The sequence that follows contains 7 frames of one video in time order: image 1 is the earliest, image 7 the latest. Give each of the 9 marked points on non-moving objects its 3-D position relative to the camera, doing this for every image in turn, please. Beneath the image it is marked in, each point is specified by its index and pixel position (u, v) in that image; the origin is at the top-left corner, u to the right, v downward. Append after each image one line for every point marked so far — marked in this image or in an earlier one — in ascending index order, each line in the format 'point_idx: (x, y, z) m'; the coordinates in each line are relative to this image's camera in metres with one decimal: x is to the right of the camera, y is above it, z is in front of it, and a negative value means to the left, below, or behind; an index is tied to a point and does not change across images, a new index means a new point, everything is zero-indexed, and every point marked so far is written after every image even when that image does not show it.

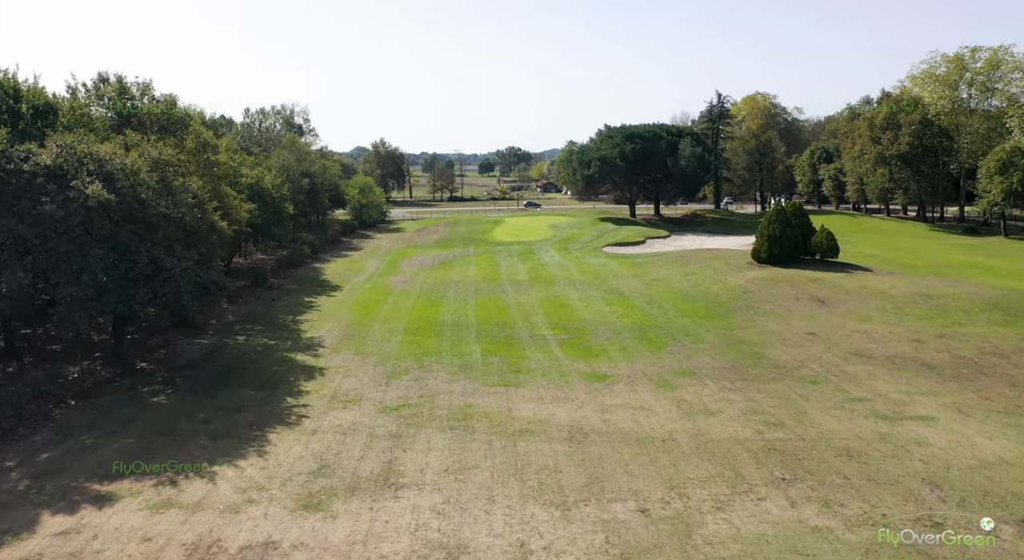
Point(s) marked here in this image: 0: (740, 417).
0: (+5.8, -3.5, +19.1) m
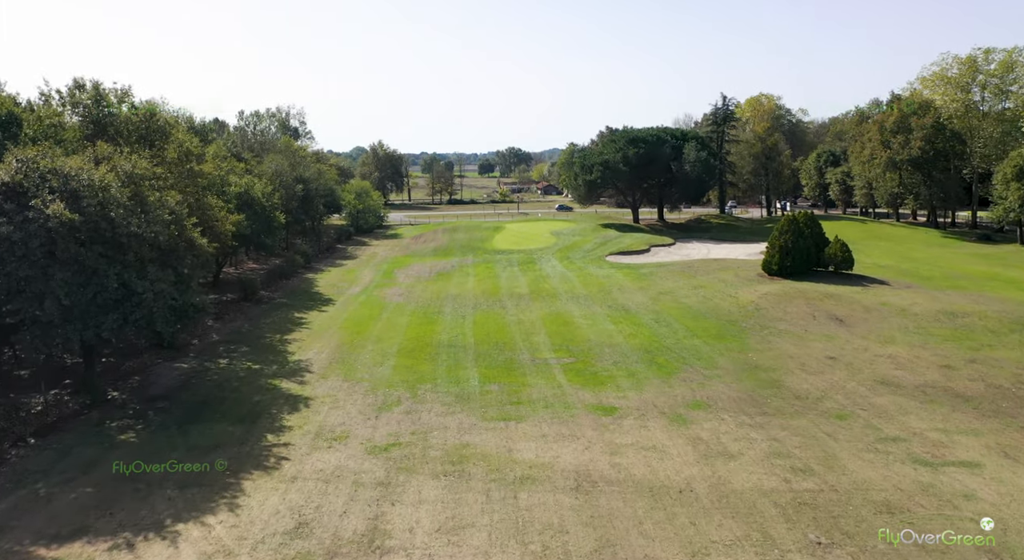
0: (+5.8, -4.2, +17.3) m
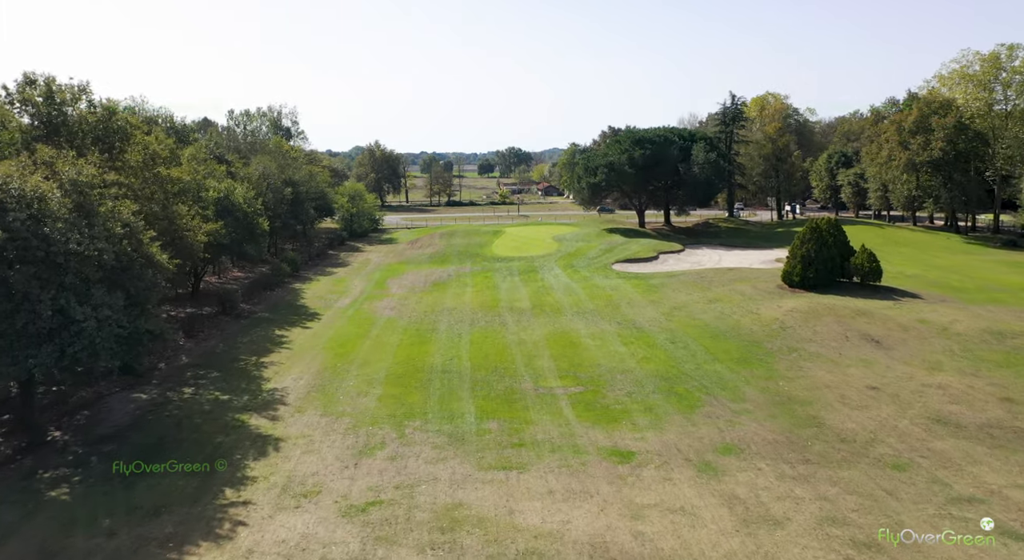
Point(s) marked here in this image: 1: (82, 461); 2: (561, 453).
0: (+5.8, -4.8, +14.4) m
1: (-10.4, -4.4, +18.3) m
2: (+1.2, -4.3, +18.9) m
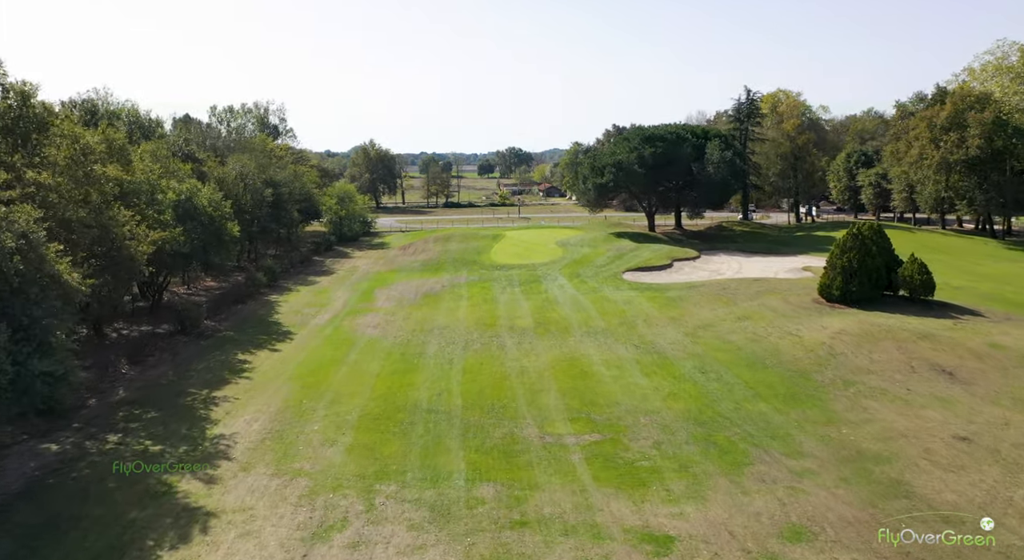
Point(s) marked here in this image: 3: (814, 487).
0: (+5.8, -5.4, +9.9) m
1: (-10.4, -5.0, +13.8) m
2: (+1.2, -4.9, +14.4) m
3: (+6.5, -4.4, +16.1) m
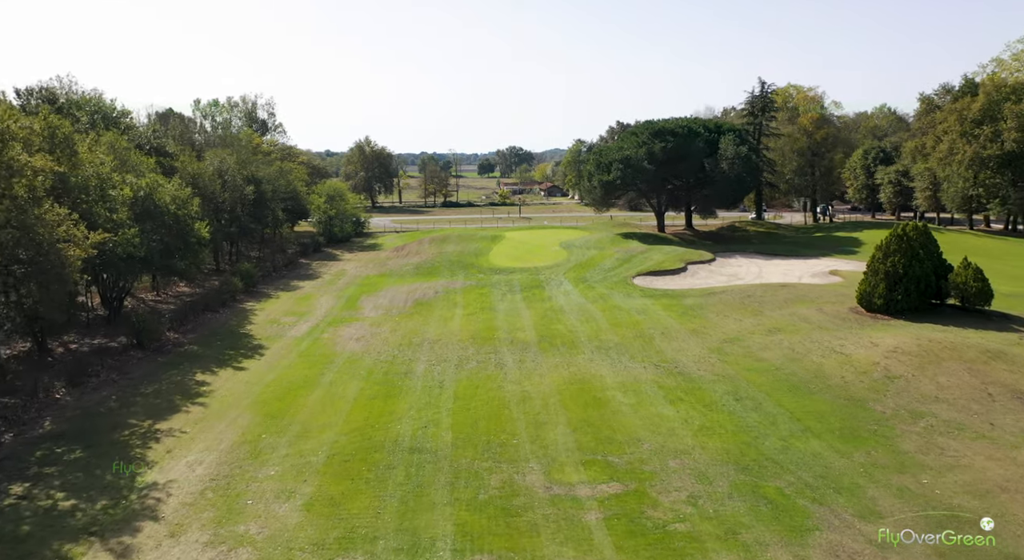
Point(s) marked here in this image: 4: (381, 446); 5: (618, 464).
0: (+5.8, -5.6, +6.1) m
1: (-10.5, -5.2, +10.0) m
2: (+1.2, -5.2, +10.7) m
3: (+6.5, -4.7, +12.4) m
4: (-3.1, -4.0, +17.9) m
5: (+2.3, -4.1, +16.7) m
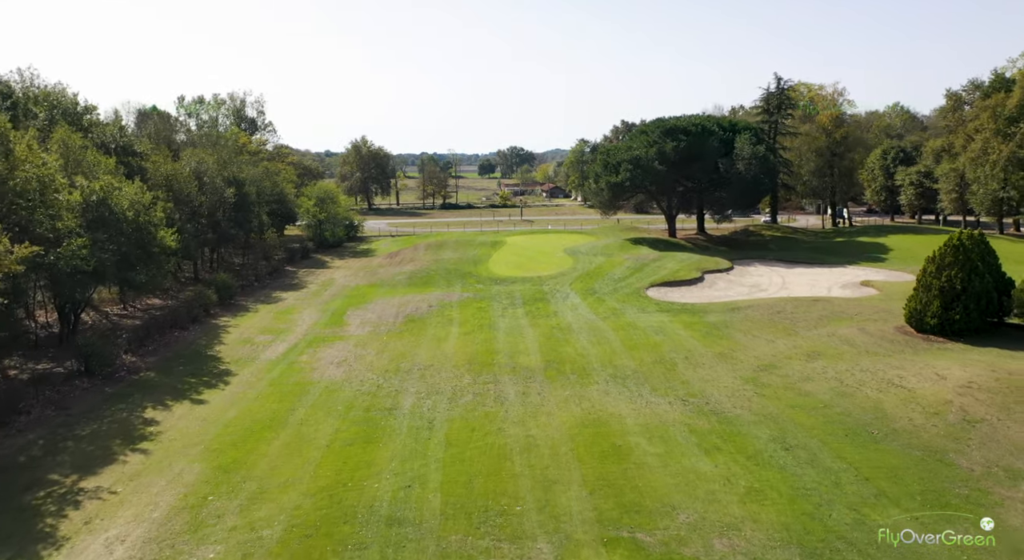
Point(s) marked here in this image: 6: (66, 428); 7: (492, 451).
0: (+5.9, -6.2, +2.6) m
1: (-10.4, -5.8, +6.5) m
2: (+1.3, -5.7, +7.1) m
3: (+6.5, -5.3, +8.9) m
4: (-3.1, -4.5, +14.4) m
5: (+2.4, -4.6, +13.2) m
6: (-11.5, -3.9, +19.5) m
7: (-0.5, -3.9, +17.2) m
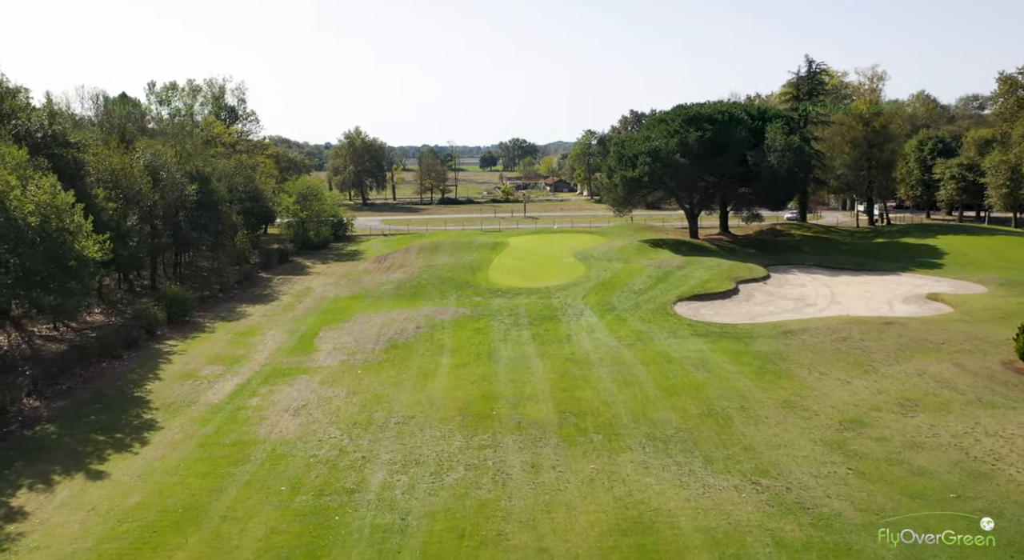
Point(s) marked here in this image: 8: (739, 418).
0: (+5.9, -7.1, -3.0) m
1: (-10.3, -6.6, +0.9) m
2: (+1.3, -6.6, +1.5) m
3: (+6.6, -6.1, +3.2) m
4: (-3.0, -5.3, +8.8) m
5: (+2.5, -5.4, +7.6) m
6: (-11.4, -4.6, +13.9) m
7: (-0.4, -4.6, +11.6) m
8: (+5.6, -3.3, +18.2) m
